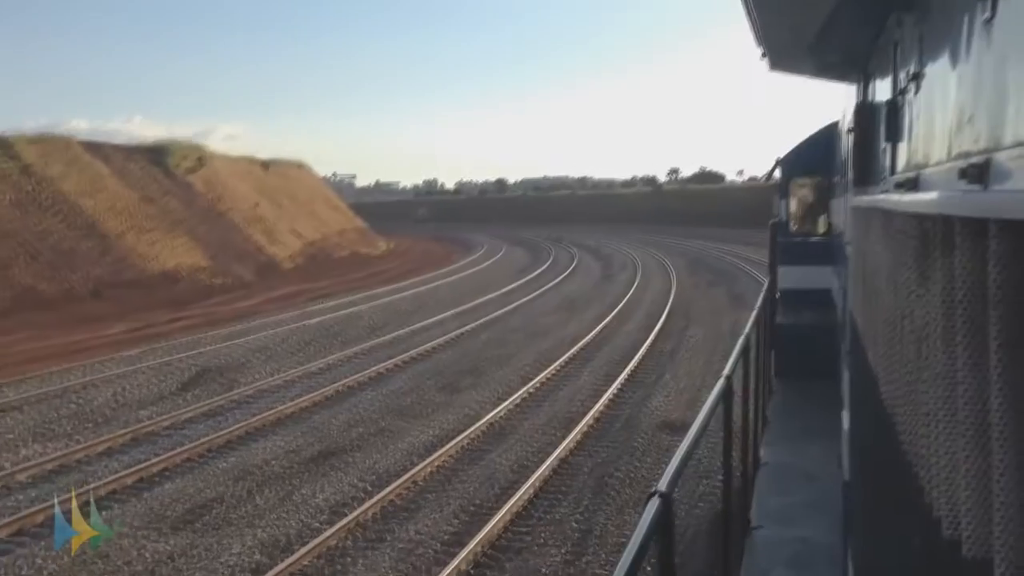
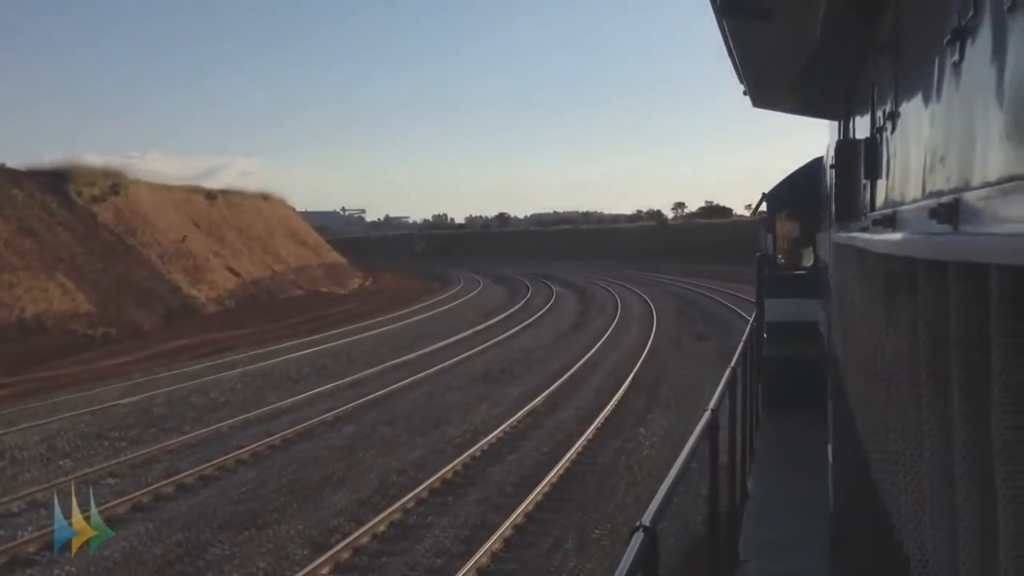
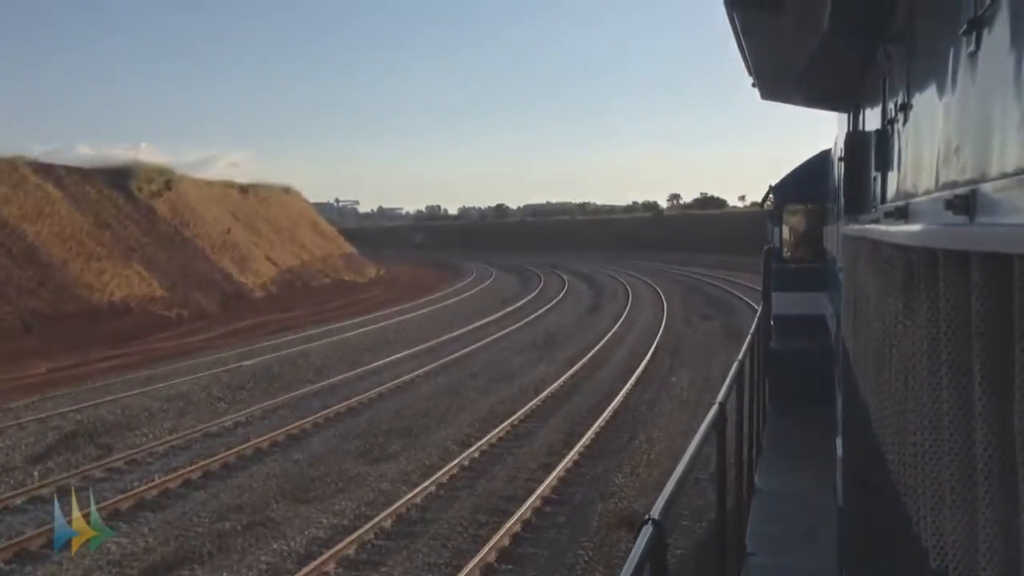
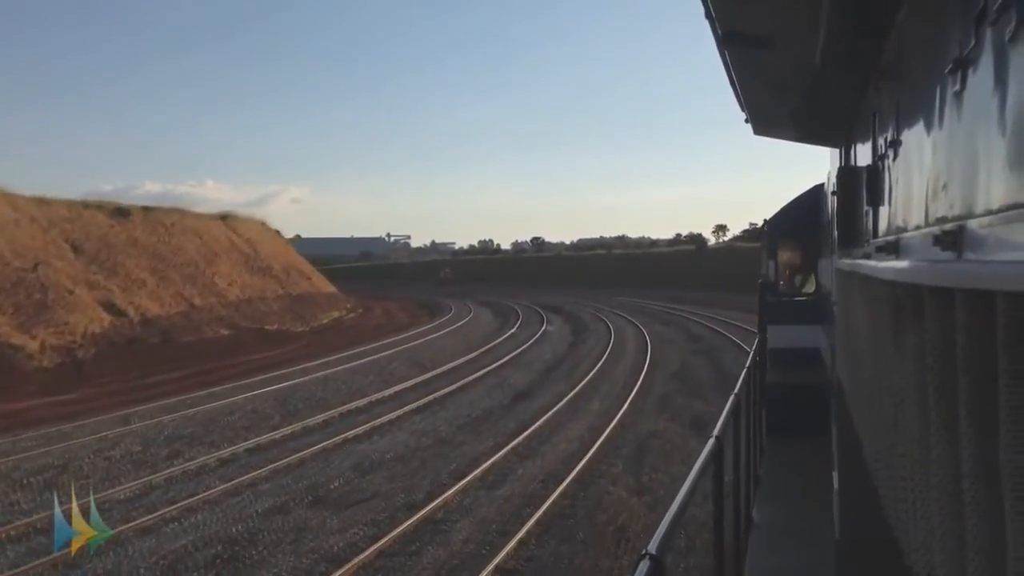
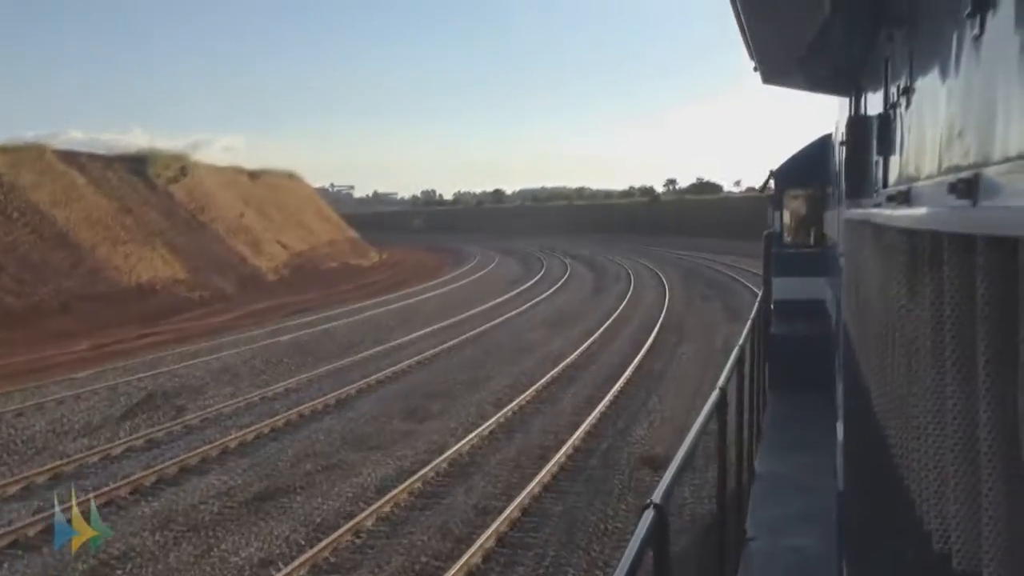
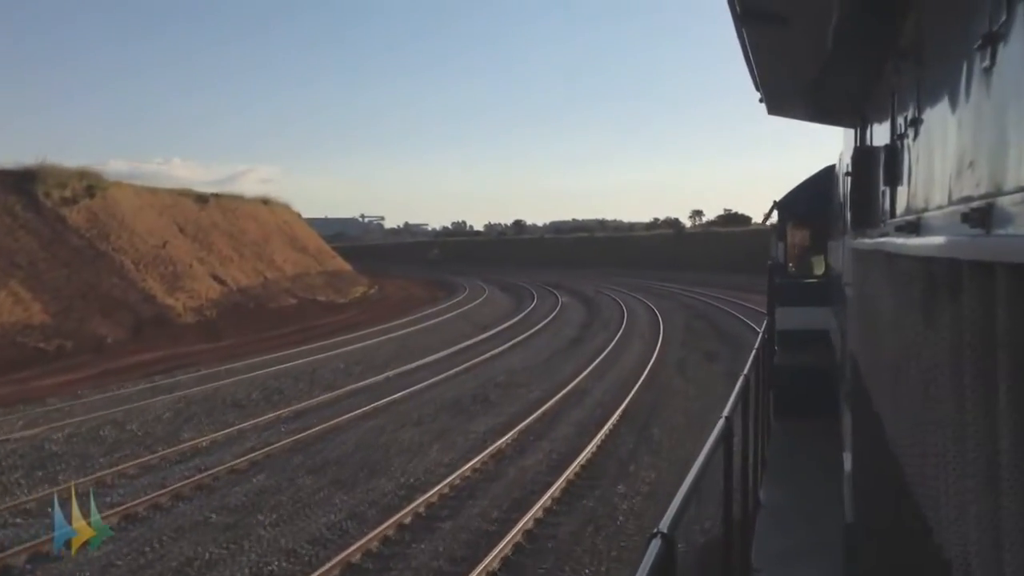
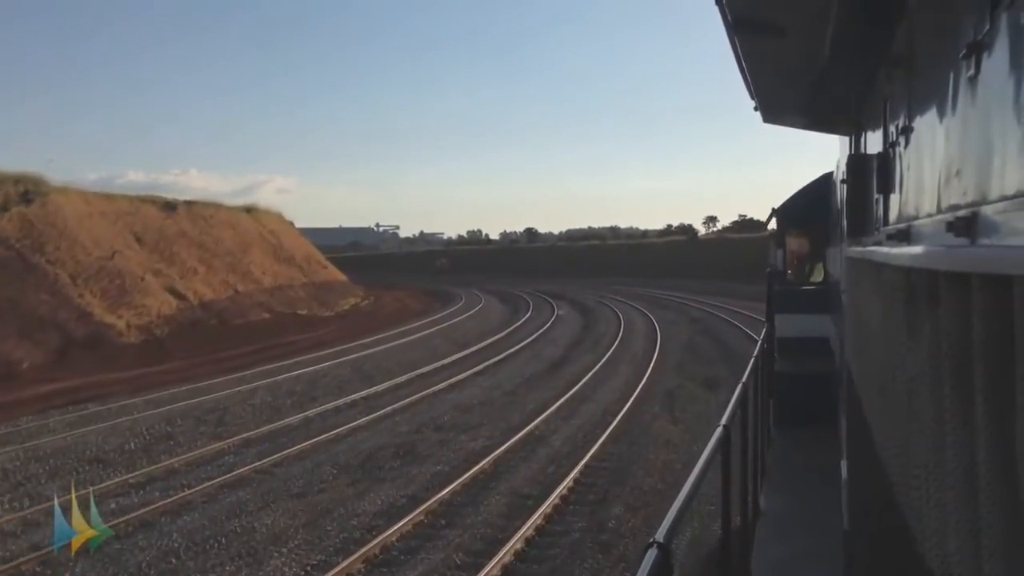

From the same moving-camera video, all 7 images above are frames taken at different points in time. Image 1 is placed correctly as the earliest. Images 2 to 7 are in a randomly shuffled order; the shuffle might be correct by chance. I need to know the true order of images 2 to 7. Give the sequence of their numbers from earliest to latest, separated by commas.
5, 3, 2, 6, 7, 4
